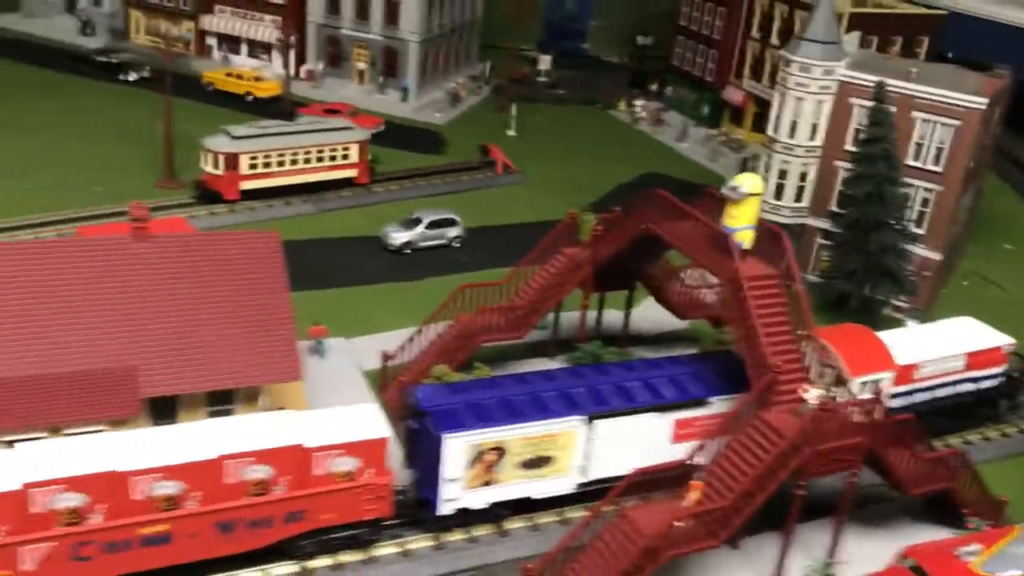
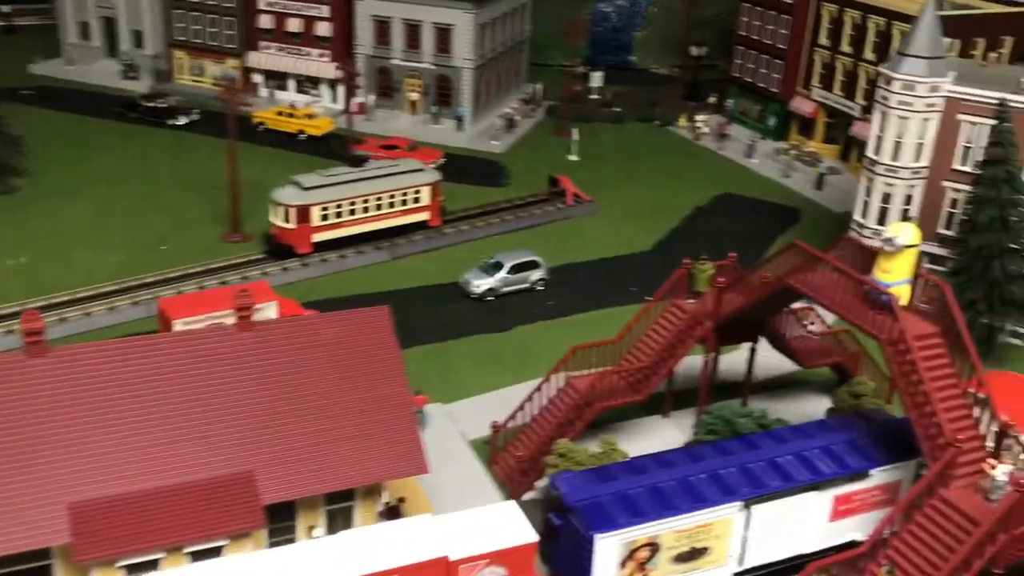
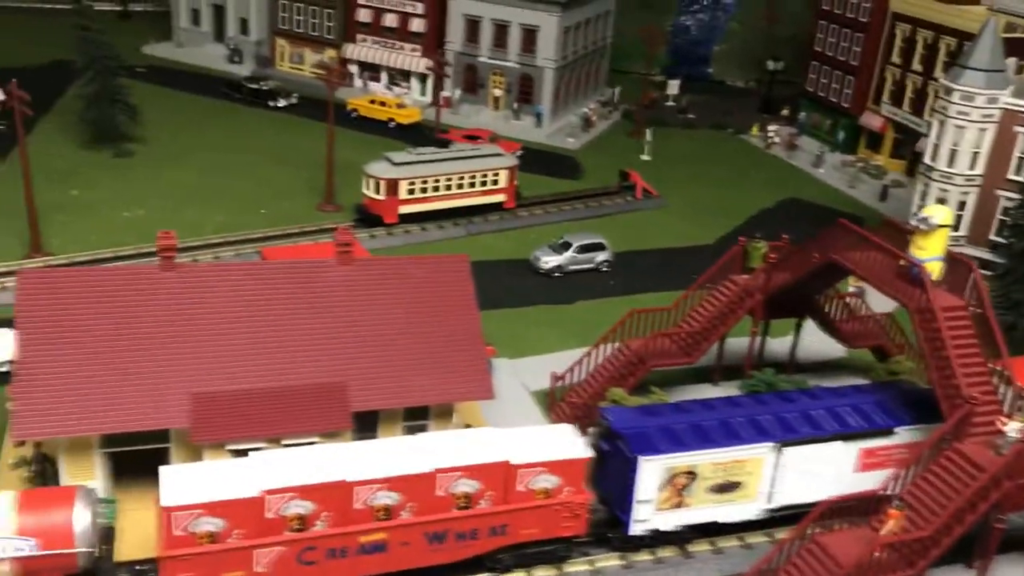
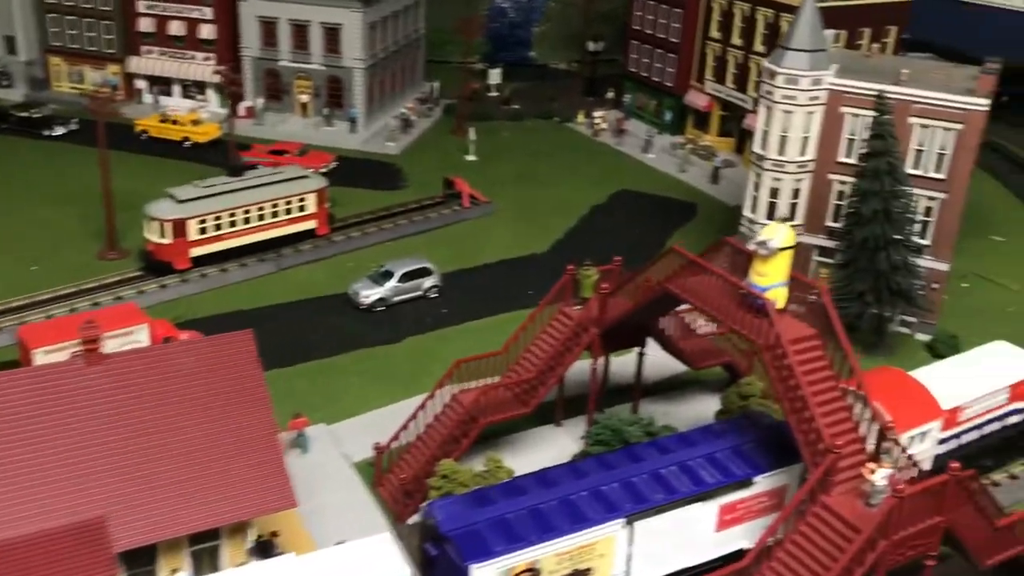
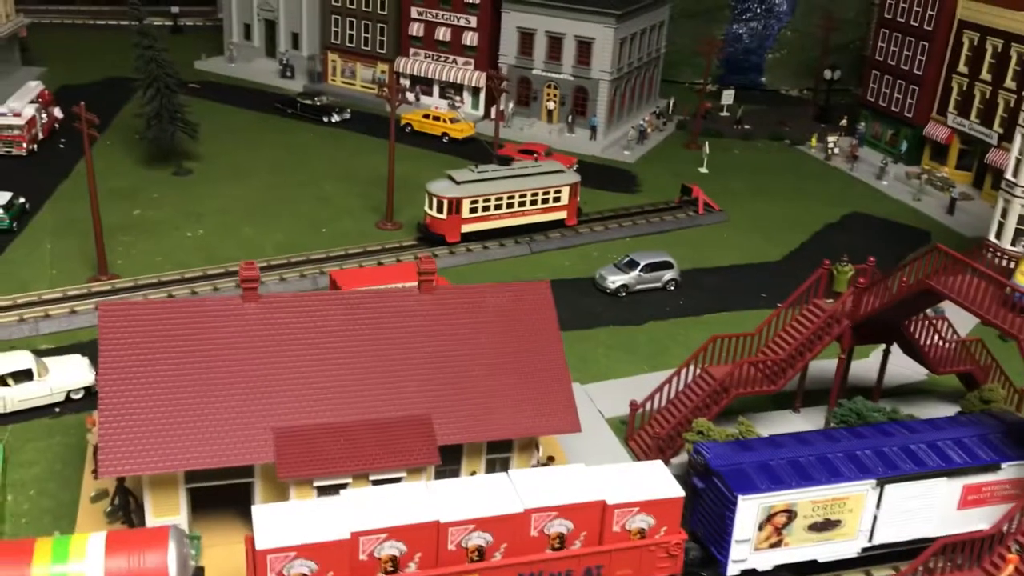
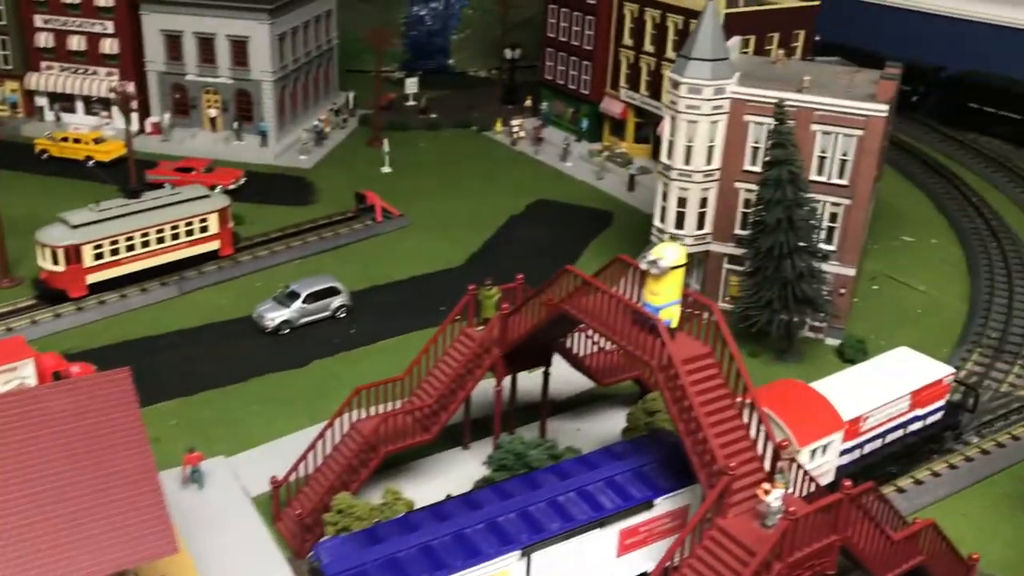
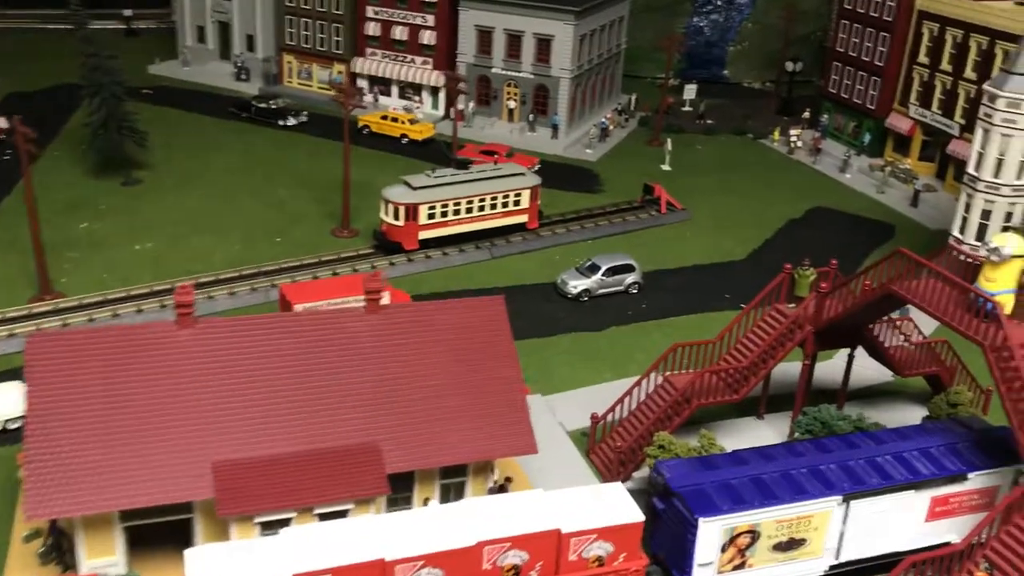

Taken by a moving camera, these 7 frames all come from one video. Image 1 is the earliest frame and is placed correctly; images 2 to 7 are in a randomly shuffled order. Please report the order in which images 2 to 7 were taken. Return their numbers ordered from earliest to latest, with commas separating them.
3, 5, 7, 2, 4, 6
